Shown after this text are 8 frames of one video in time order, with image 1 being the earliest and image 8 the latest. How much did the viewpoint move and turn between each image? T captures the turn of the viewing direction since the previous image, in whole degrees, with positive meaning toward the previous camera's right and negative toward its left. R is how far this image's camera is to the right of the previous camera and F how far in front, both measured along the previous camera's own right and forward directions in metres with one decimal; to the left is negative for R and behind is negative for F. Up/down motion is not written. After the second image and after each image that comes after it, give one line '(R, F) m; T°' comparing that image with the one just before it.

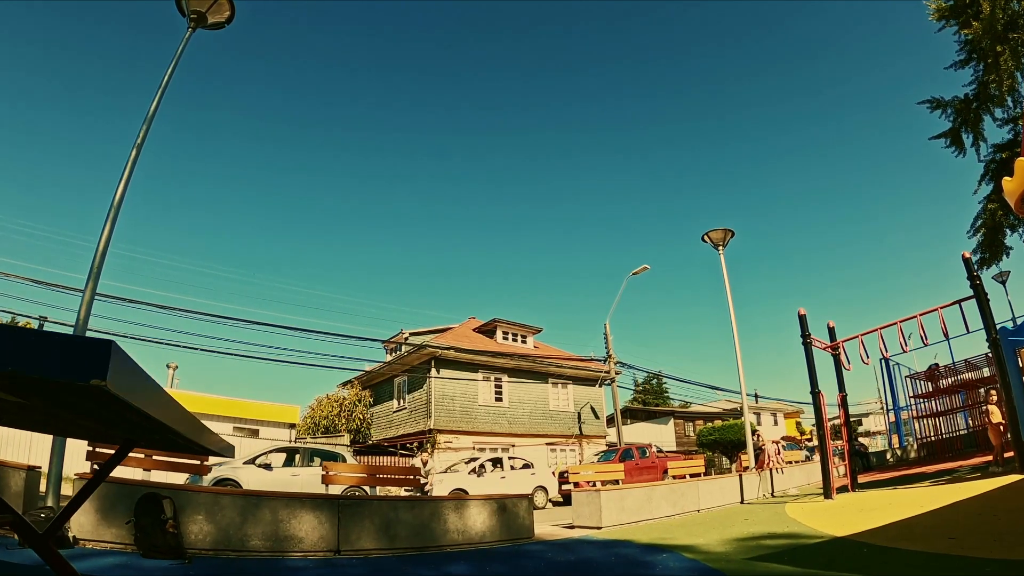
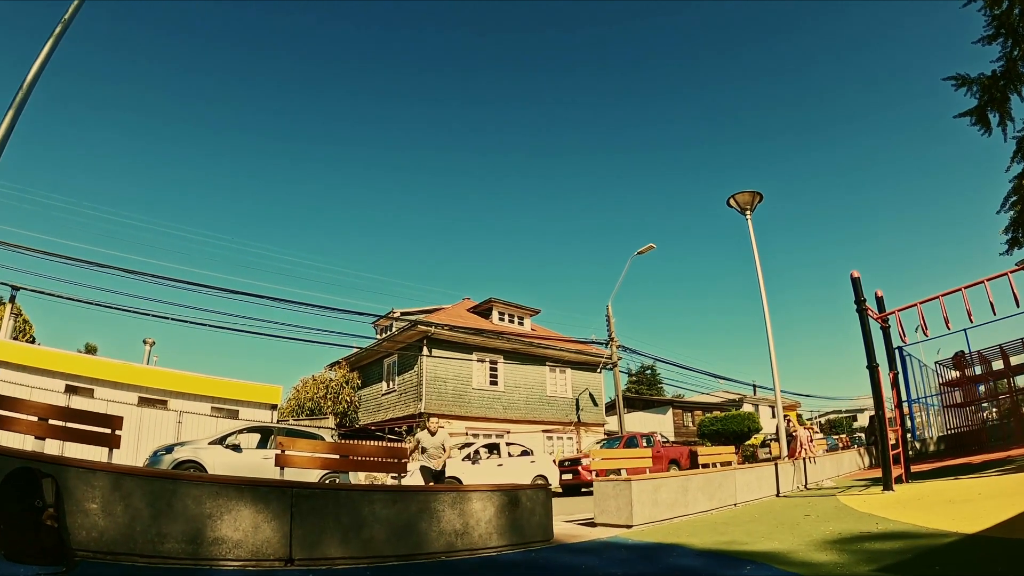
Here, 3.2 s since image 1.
(-0.2, +1.5) m; +1°
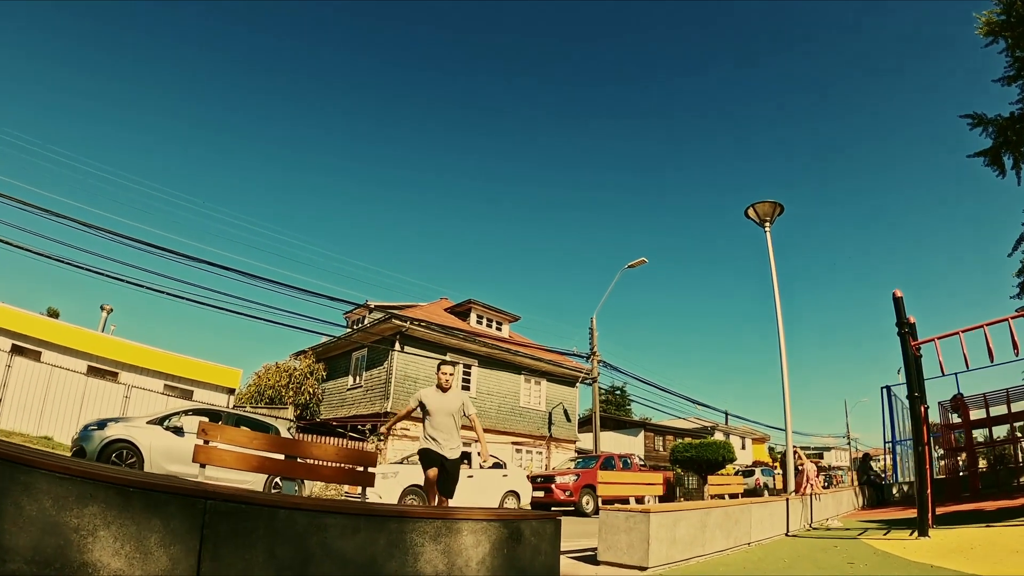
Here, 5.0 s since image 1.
(-0.3, +1.2) m; +2°
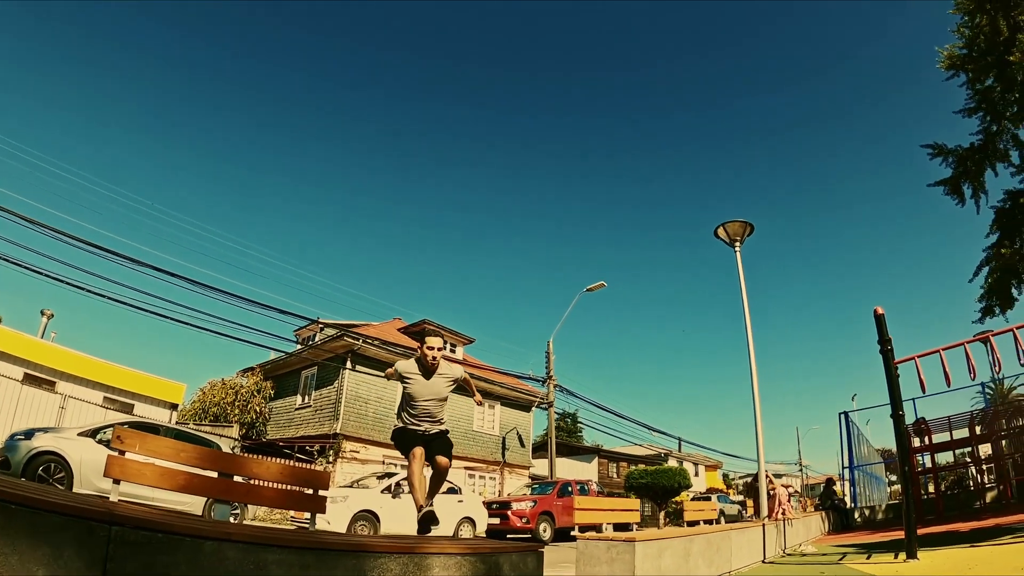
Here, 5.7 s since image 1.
(-0.2, +0.5) m; +4°
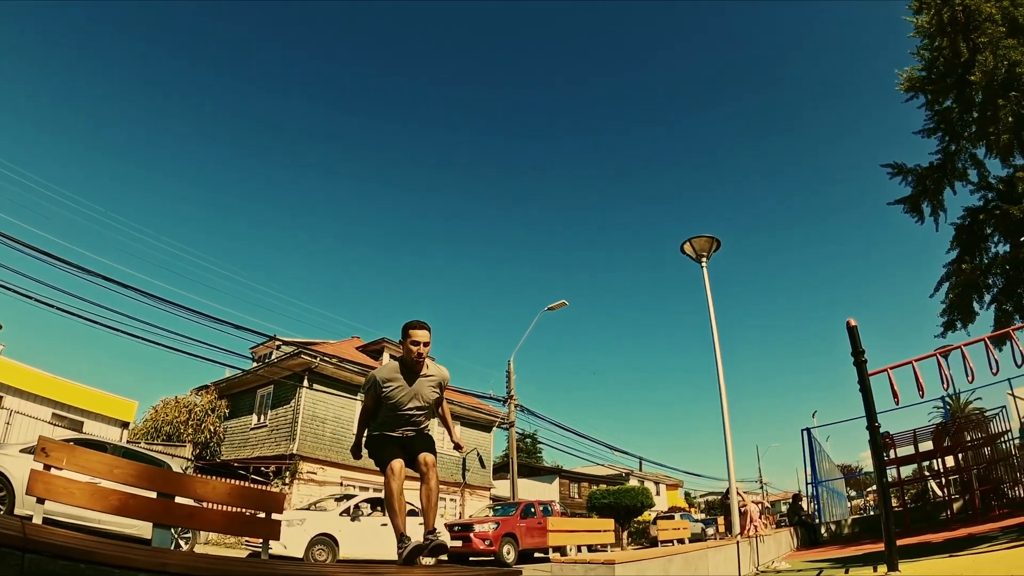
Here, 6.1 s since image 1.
(-0.1, +0.2) m; +4°
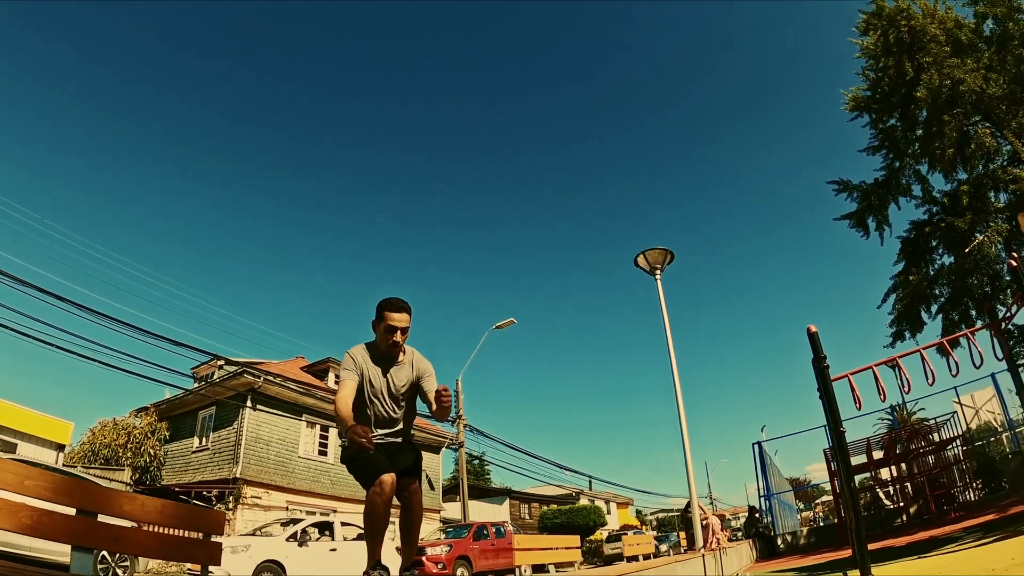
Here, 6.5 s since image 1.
(+2.3, +1.3) m; -1°
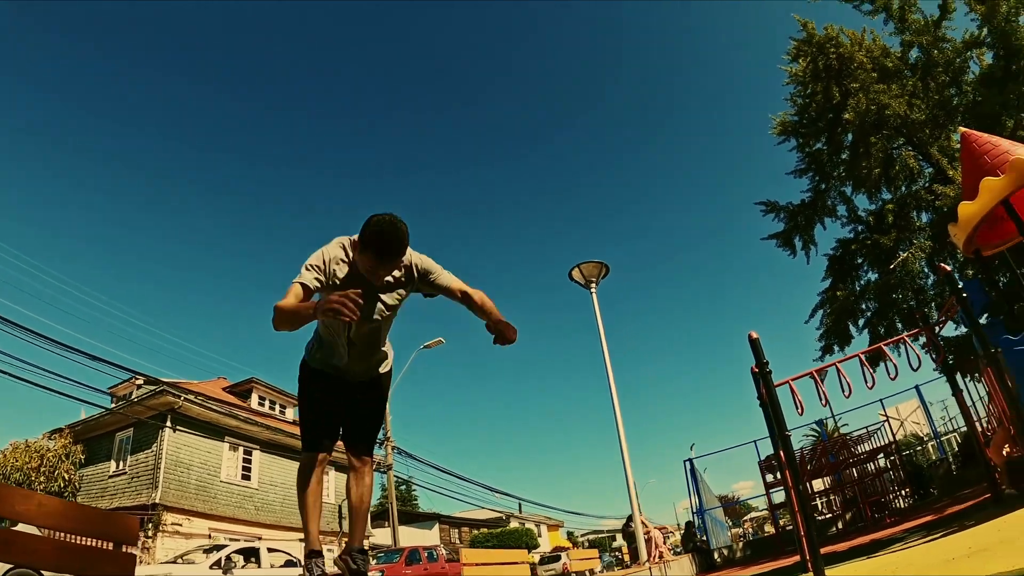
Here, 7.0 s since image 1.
(+1.3, +0.5) m; +3°
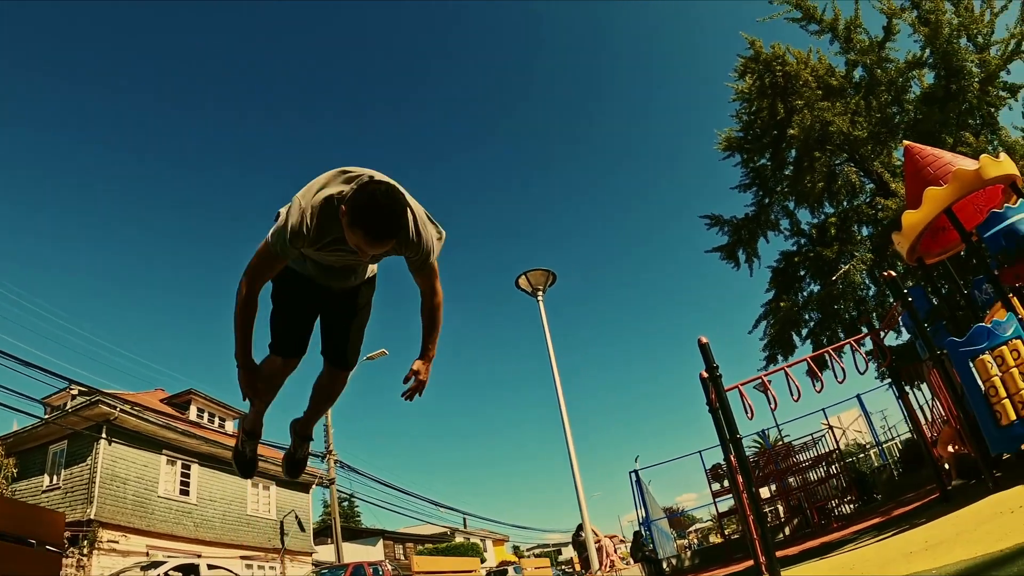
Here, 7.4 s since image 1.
(+1.0, +0.3) m; +2°
